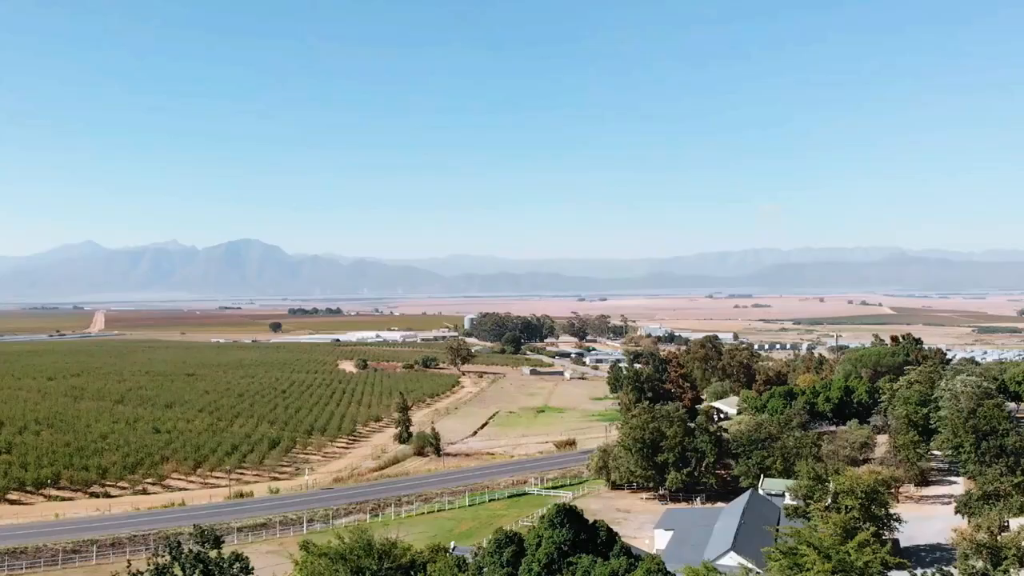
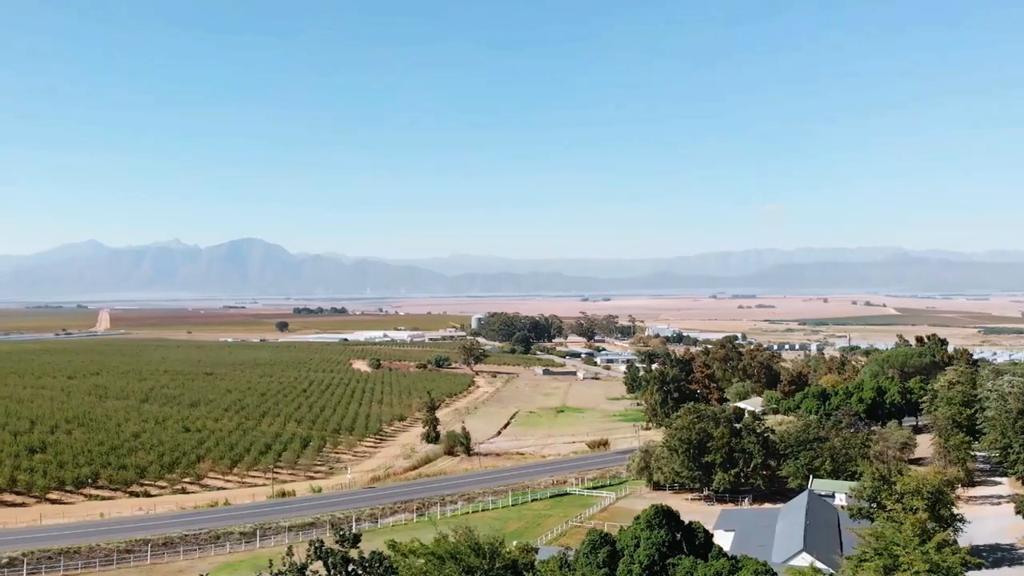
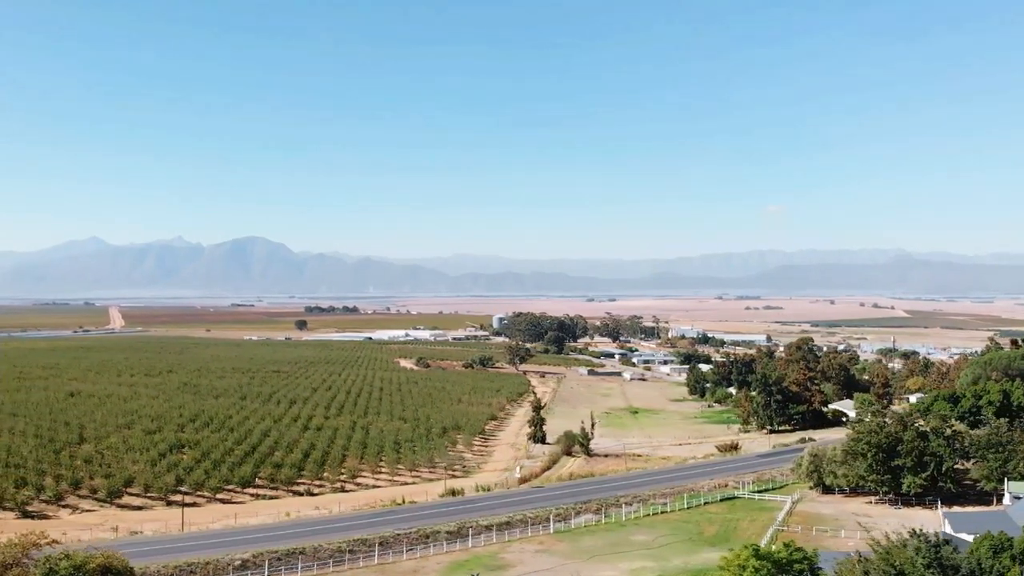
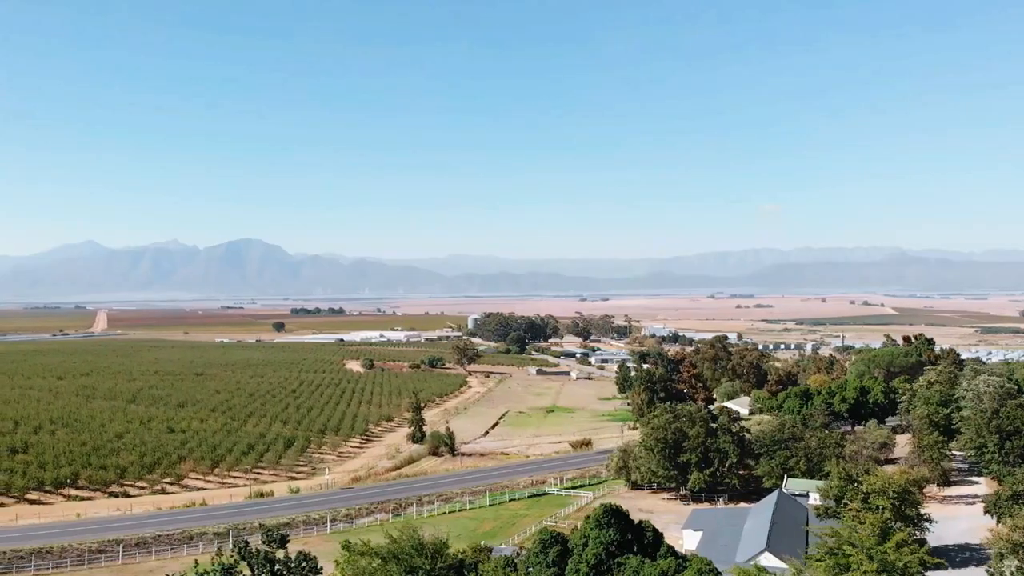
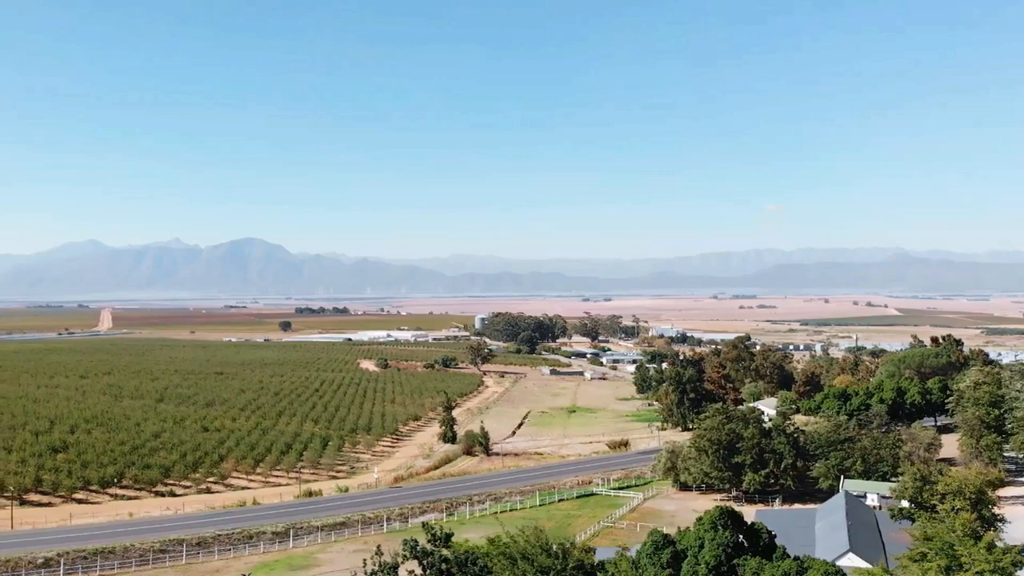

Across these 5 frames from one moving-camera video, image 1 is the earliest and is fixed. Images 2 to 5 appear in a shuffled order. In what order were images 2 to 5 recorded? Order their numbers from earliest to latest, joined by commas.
4, 2, 5, 3
